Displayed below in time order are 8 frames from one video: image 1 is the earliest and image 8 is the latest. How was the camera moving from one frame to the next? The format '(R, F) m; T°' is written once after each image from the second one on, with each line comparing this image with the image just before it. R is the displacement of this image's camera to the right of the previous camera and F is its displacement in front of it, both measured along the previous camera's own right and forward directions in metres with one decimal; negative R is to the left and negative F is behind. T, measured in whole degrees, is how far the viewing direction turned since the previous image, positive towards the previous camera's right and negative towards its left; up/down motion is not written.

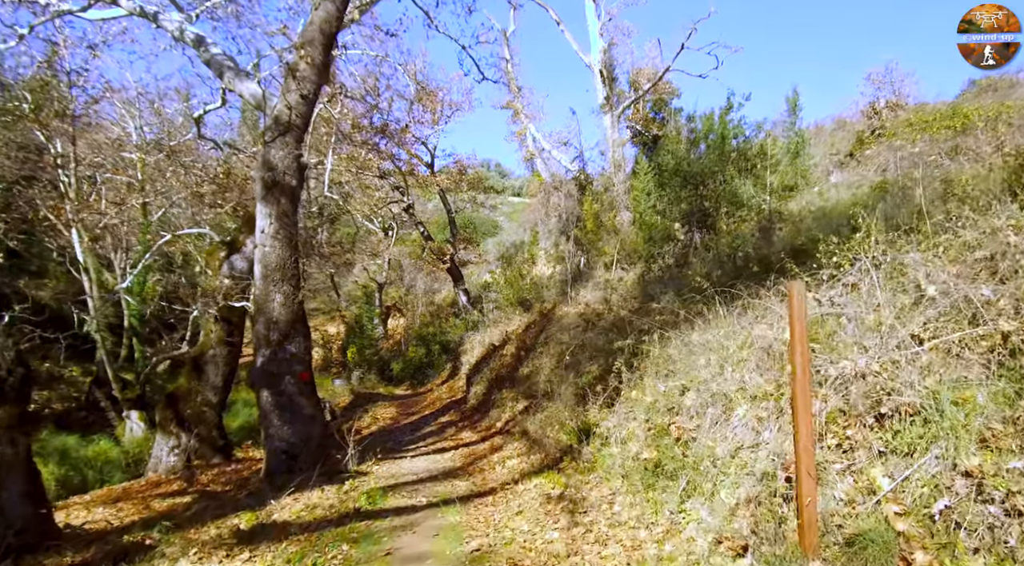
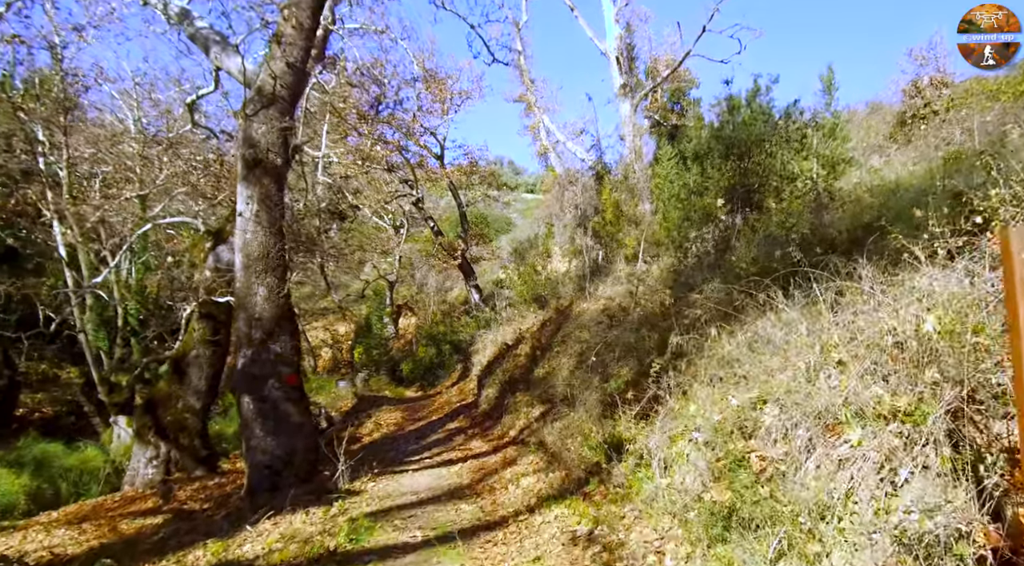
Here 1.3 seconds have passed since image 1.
(0.0, +1.2) m; -1°
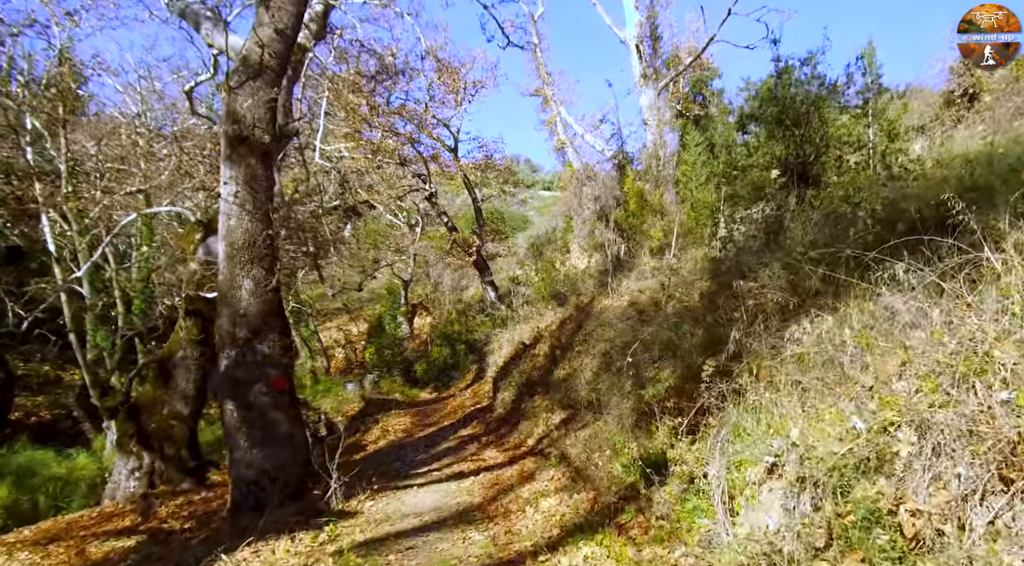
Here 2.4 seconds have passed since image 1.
(0.0, +1.1) m; -1°
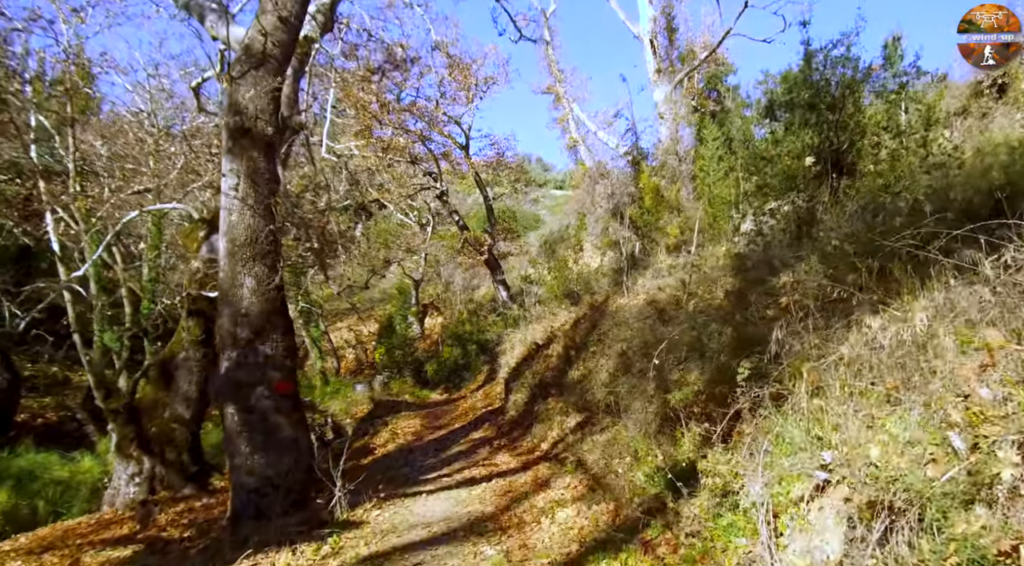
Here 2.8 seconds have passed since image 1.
(0.0, +0.4) m; -1°
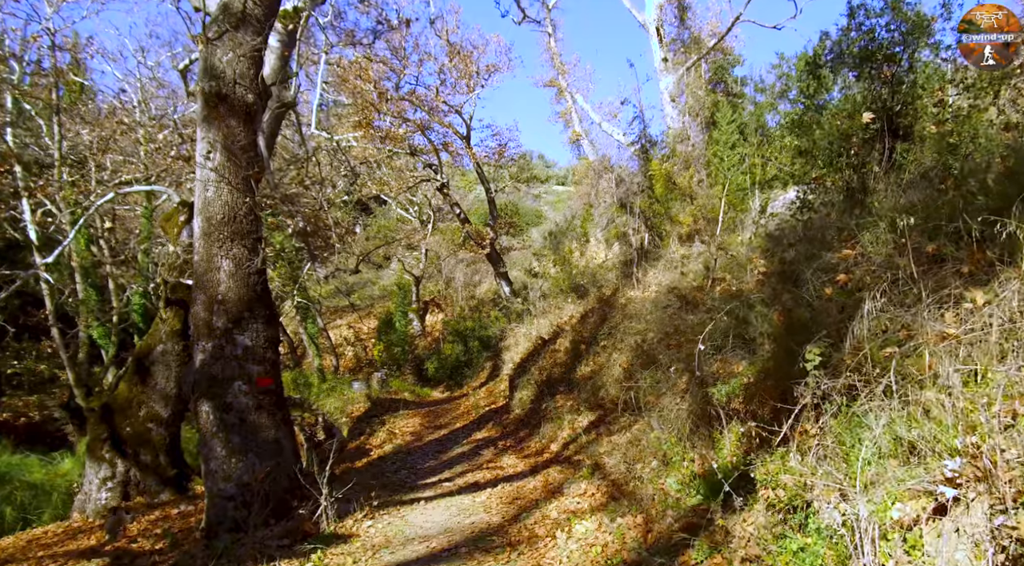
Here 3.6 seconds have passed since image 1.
(-0.1, +0.8) m; 0°
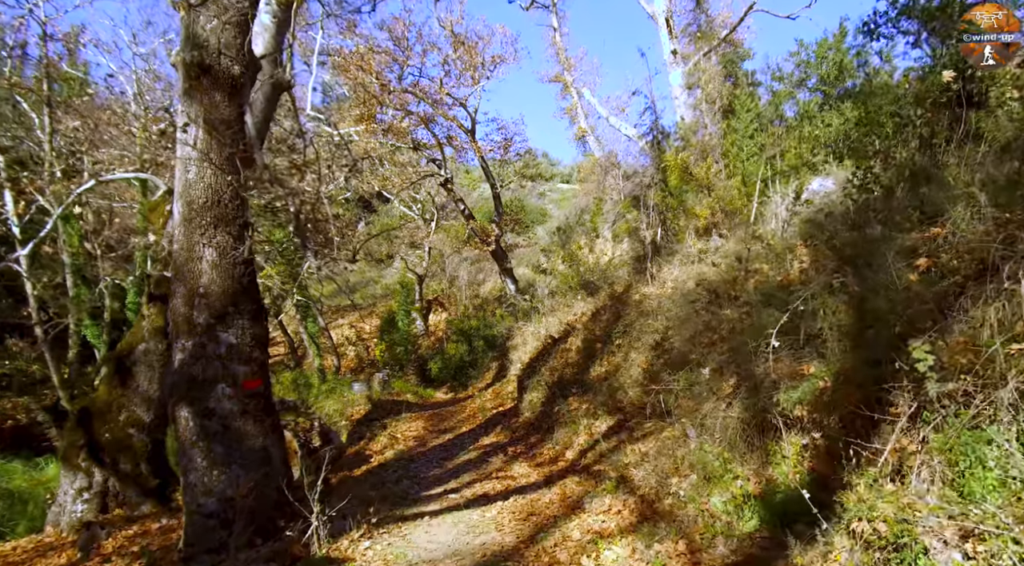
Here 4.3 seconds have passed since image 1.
(-0.1, +0.7) m; 0°
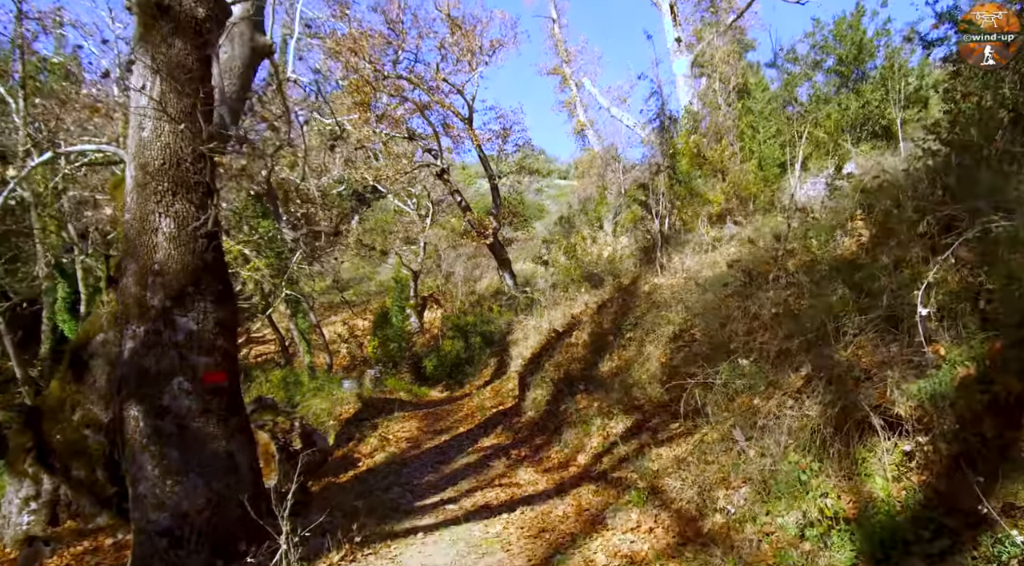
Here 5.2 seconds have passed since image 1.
(-0.1, +0.9) m; 0°
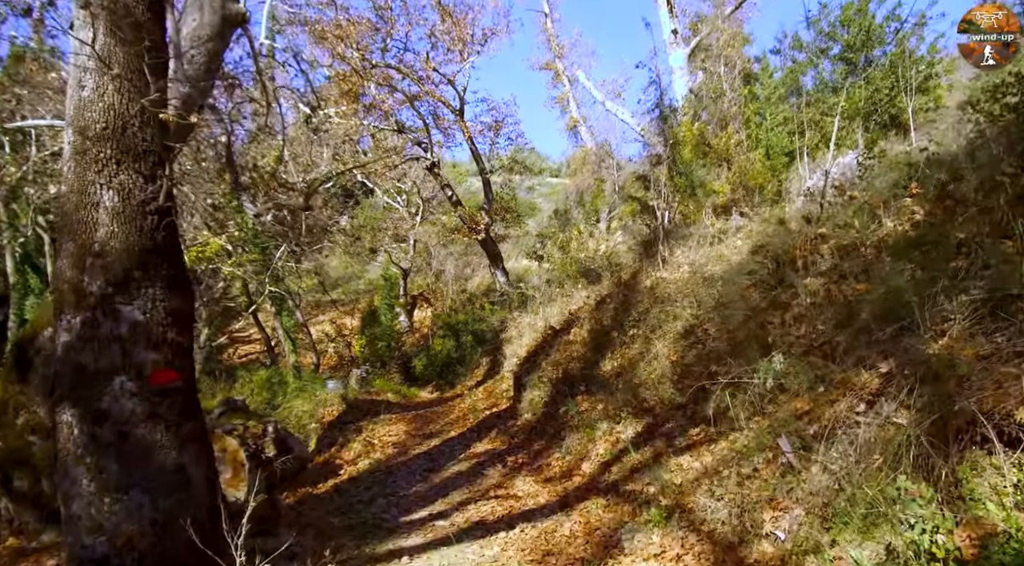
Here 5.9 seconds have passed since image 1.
(-0.1, +0.7) m; +1°
